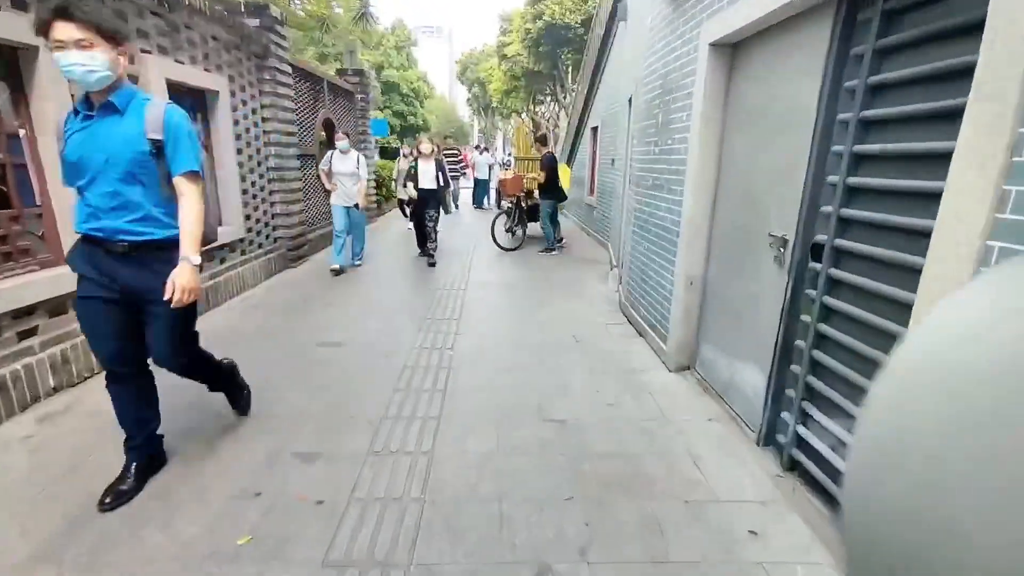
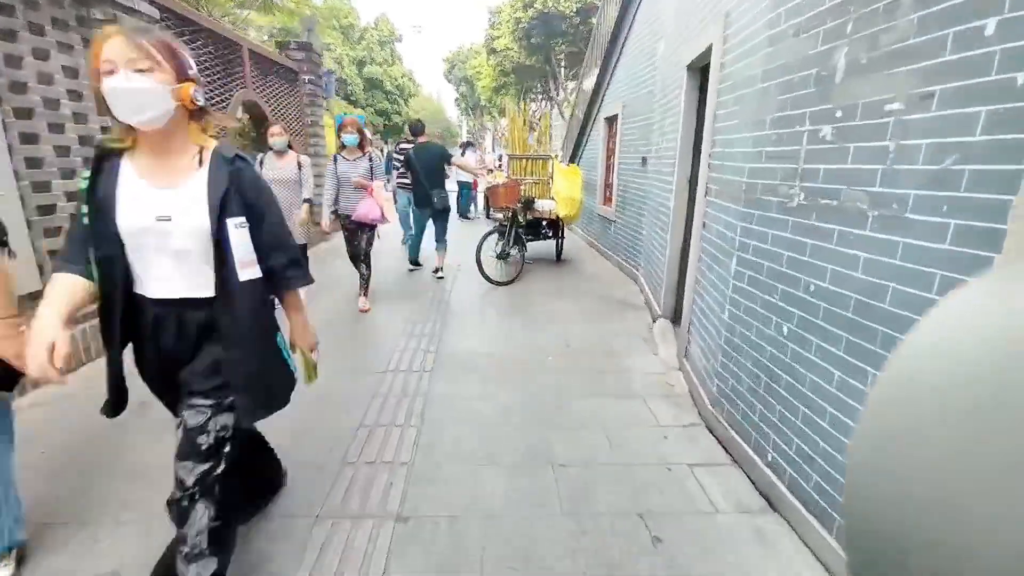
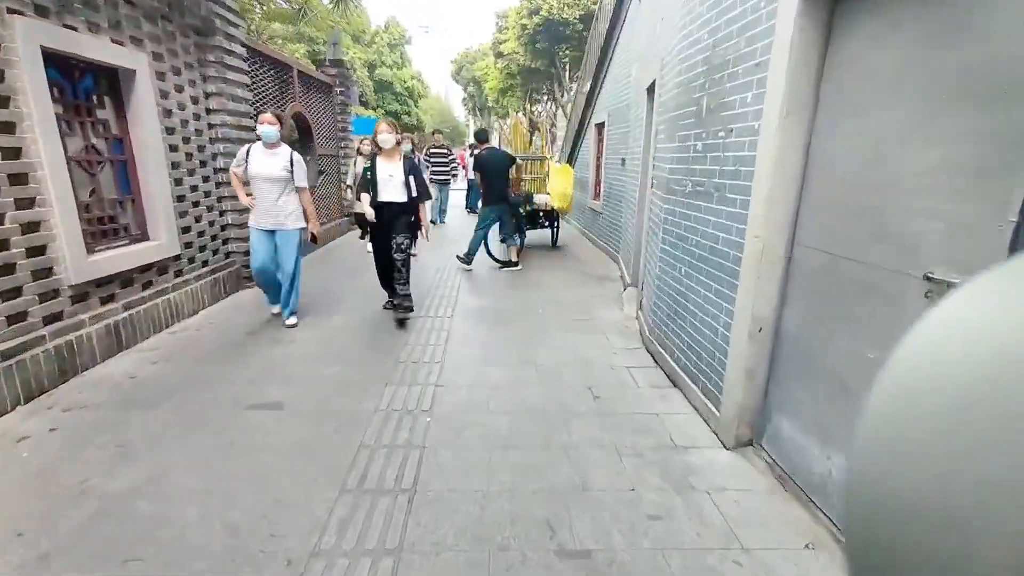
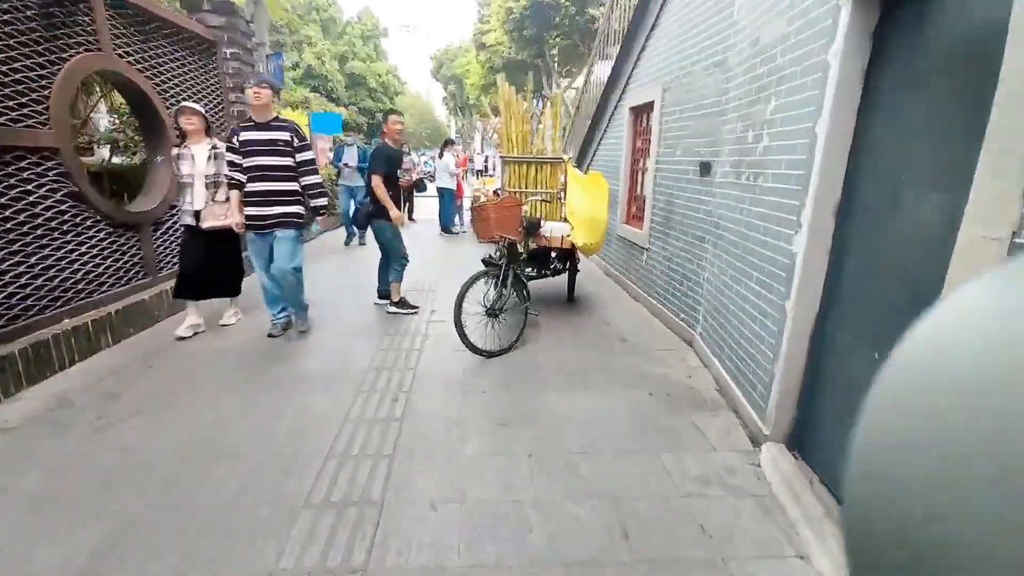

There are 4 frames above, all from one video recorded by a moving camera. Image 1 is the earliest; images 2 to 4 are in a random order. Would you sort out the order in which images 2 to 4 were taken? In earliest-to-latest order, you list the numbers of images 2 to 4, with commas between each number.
3, 2, 4
